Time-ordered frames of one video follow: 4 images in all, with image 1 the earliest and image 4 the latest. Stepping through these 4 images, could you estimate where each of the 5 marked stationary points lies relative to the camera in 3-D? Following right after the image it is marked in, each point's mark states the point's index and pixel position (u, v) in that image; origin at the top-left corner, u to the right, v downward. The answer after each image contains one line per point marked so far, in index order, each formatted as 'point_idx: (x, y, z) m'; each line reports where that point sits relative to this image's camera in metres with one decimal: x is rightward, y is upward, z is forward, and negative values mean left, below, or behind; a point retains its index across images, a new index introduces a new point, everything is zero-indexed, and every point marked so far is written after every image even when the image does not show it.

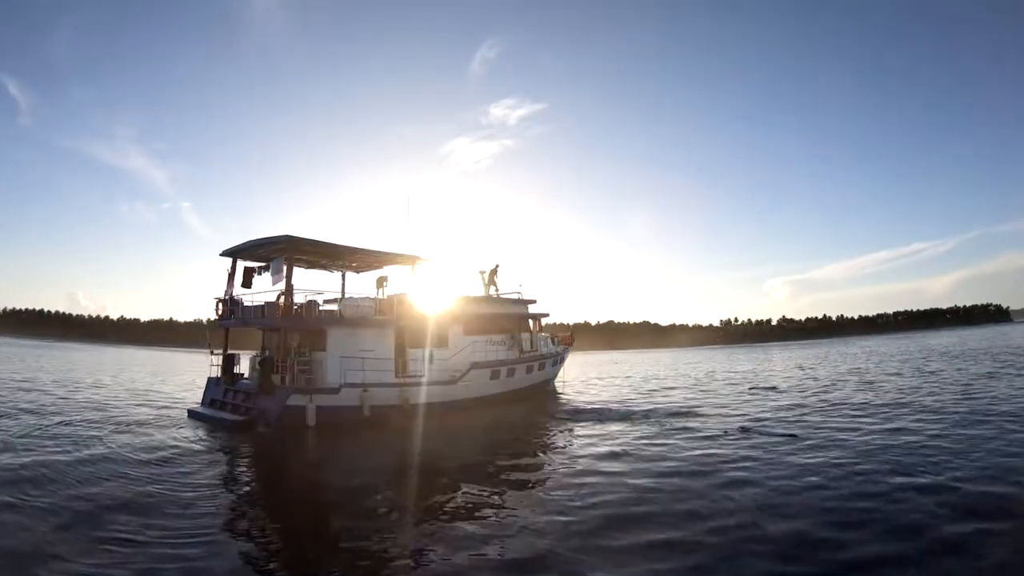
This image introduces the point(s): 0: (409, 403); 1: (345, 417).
0: (-3.6, -4.0, +19.4) m
1: (-5.3, -4.1, +17.9) m
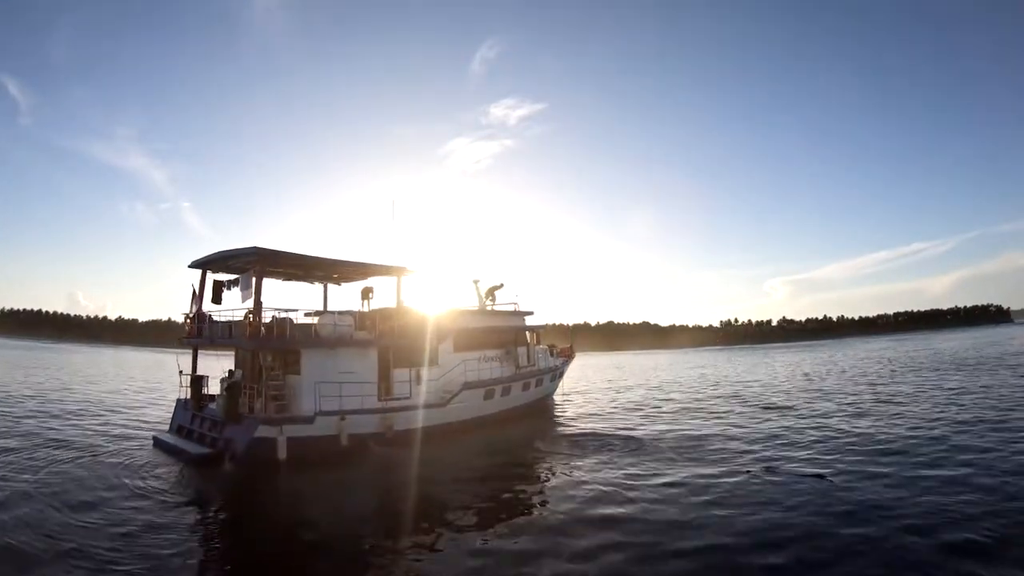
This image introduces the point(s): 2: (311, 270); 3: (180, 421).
0: (-3.8, -4.5, +17.7) m
1: (-5.5, -4.6, +16.2) m
2: (-6.6, +0.6, +18.4) m
3: (-11.2, -4.4, +18.9) m
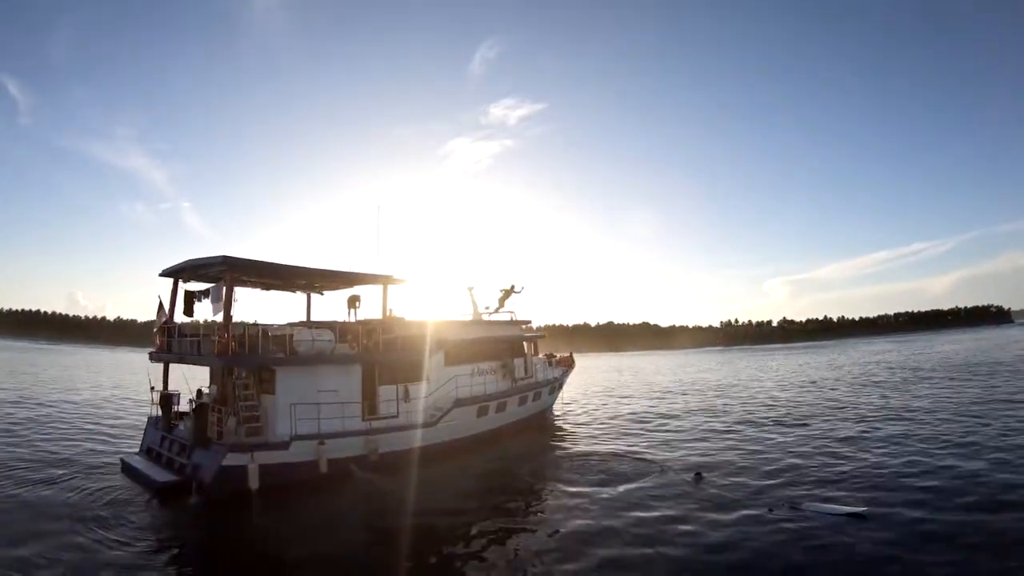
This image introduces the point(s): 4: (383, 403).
0: (-3.9, -4.8, +16.4) m
1: (-5.7, -4.9, +14.8) m
2: (-6.8, +0.3, +17.1) m
3: (-11.4, -4.8, +17.6) m
4: (-4.0, -3.6, +17.6) m
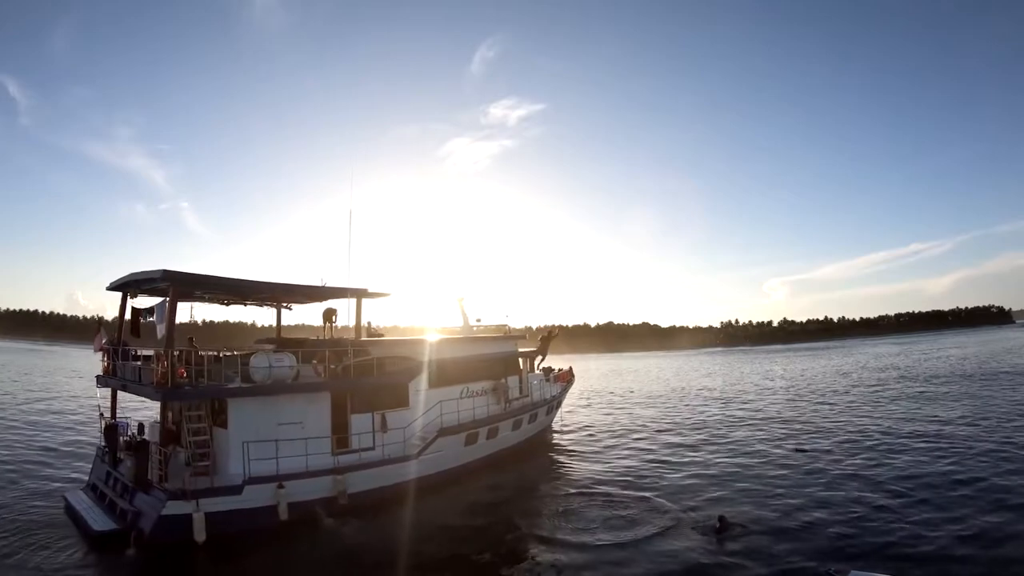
0: (-4.2, -5.3, +14.4) m
1: (-6.0, -5.4, +12.9) m
2: (-7.0, -0.2, +15.2) m
3: (-11.7, -5.2, +15.6) m
4: (-4.3, -4.0, +15.6) m
